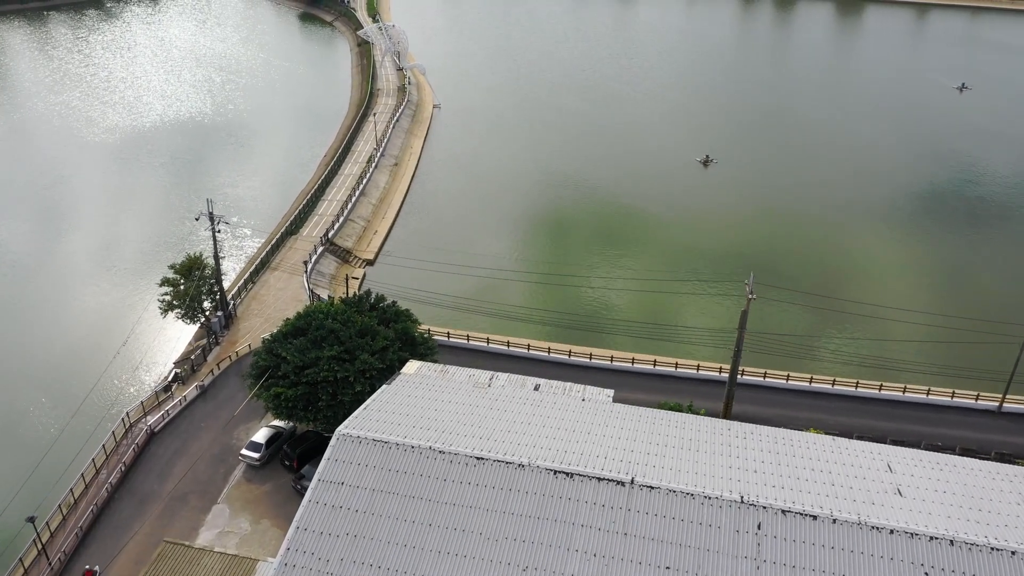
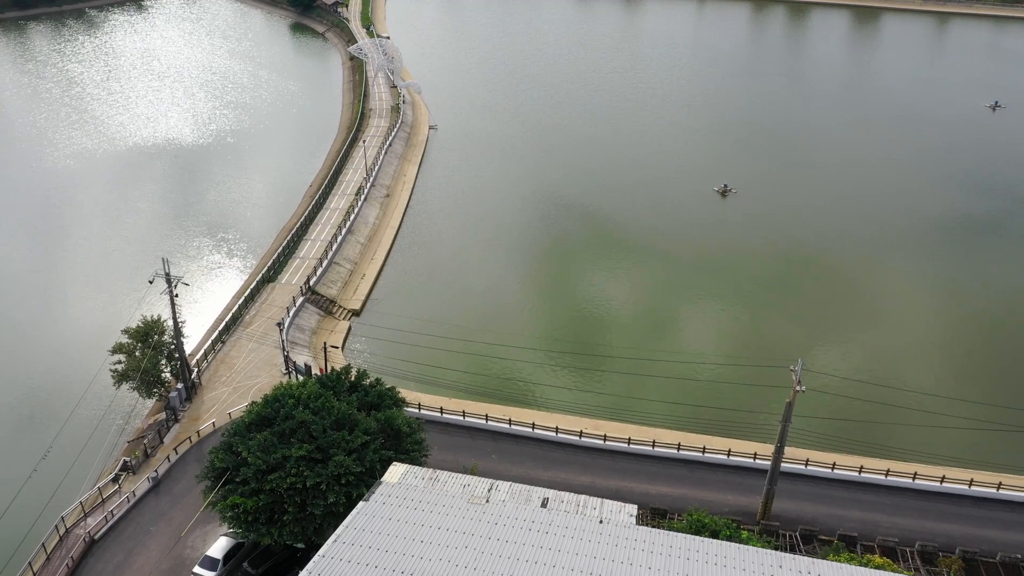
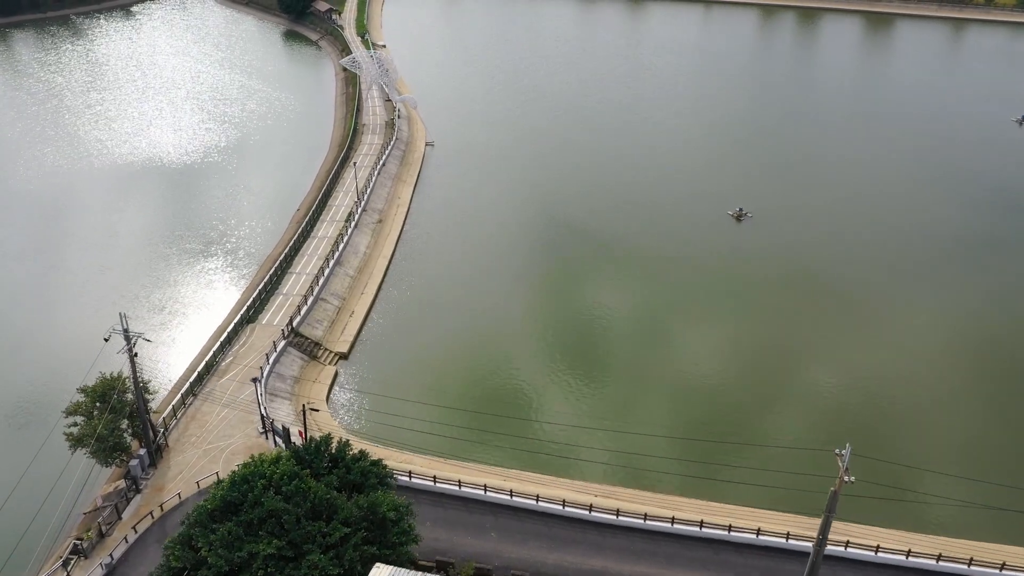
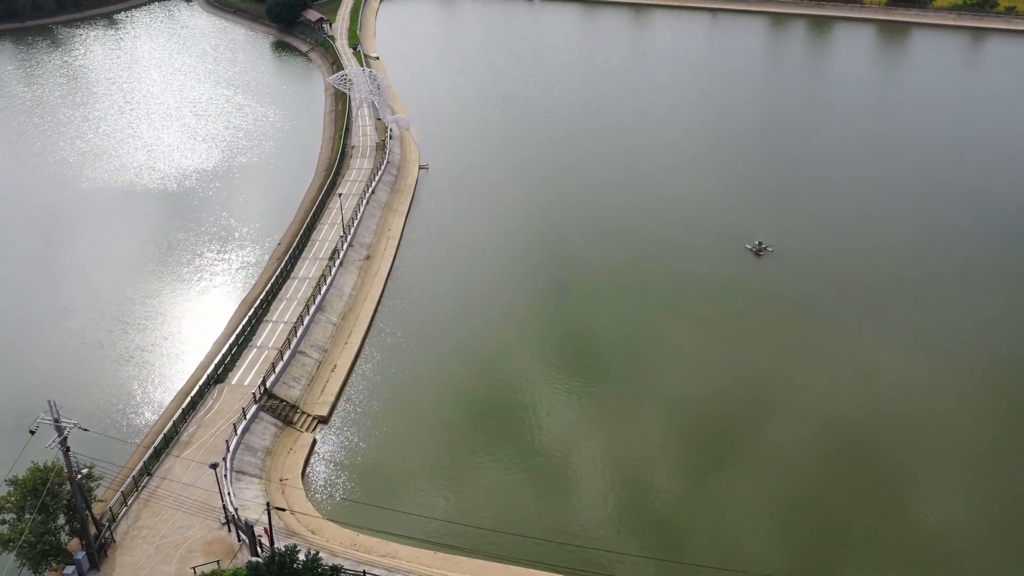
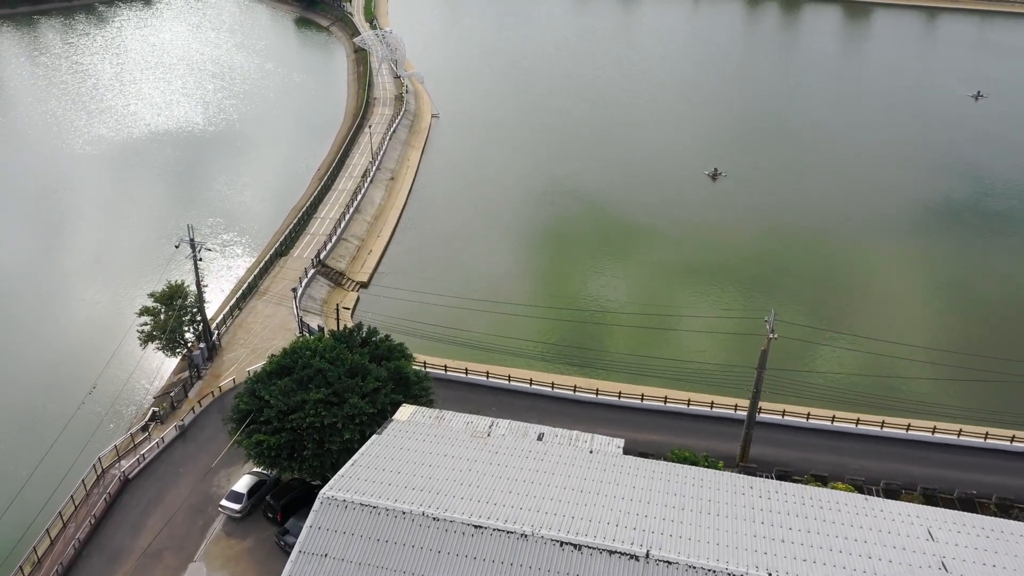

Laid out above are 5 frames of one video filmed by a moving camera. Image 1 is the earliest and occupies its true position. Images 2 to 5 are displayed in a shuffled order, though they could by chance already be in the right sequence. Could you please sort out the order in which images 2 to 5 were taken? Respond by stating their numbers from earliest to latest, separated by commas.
5, 2, 3, 4
